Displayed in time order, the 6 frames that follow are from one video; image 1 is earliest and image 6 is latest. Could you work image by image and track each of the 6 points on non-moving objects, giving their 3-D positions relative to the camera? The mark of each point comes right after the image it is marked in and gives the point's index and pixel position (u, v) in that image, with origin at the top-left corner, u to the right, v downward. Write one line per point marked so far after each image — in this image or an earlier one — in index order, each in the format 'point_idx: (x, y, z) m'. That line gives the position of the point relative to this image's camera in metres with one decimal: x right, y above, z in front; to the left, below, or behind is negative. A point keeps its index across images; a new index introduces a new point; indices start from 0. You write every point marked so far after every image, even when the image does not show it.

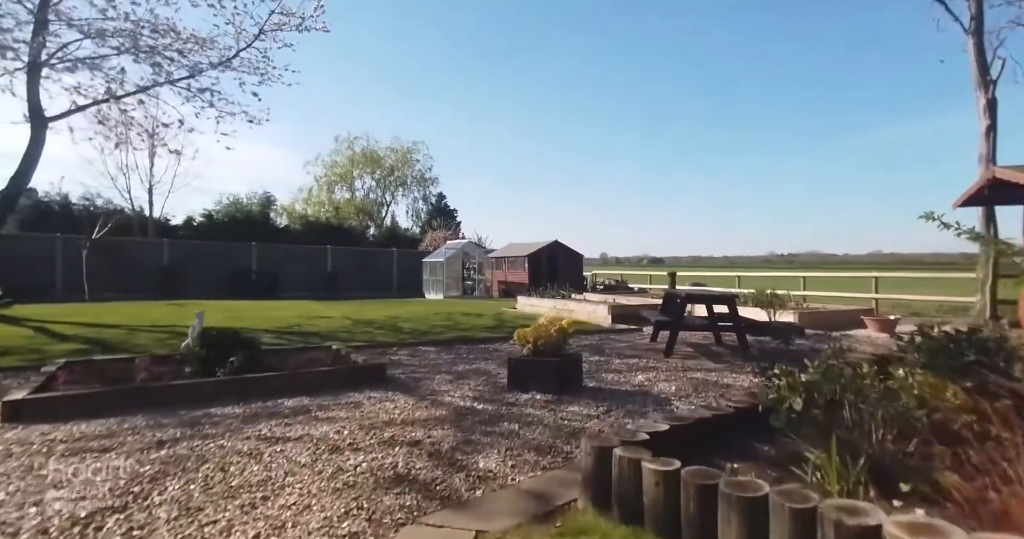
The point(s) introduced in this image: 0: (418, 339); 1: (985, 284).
0: (-1.5, -1.1, +9.1) m
1: (+10.3, -0.3, +12.6) m
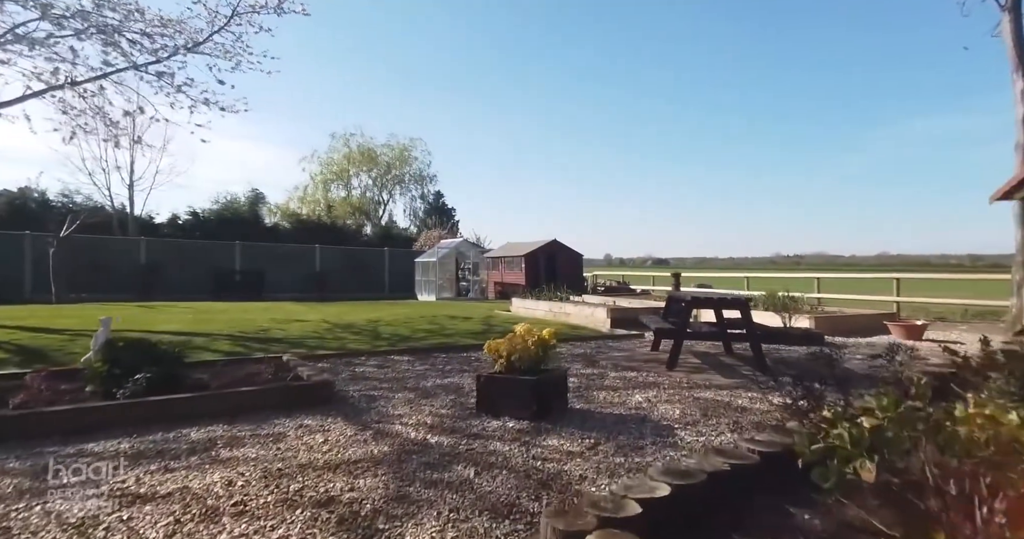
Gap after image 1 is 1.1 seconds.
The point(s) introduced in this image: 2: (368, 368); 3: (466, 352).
0: (-1.7, -1.1, +8.2) m
1: (+10.1, -0.3, +11.6) m
2: (-1.6, -1.1, +6.4) m
3: (-0.6, -1.1, +7.5) m
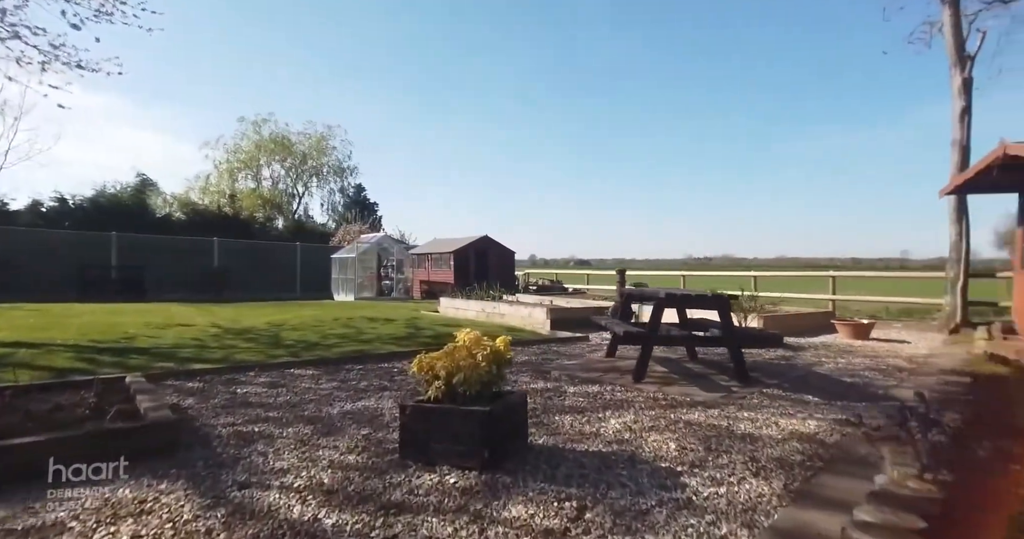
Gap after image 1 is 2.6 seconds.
0: (-2.5, -1.0, +6.6) m
1: (+8.7, -0.3, +11.5) m
2: (-2.1, -1.0, +4.8) m
3: (-1.3, -1.0, +6.1) m
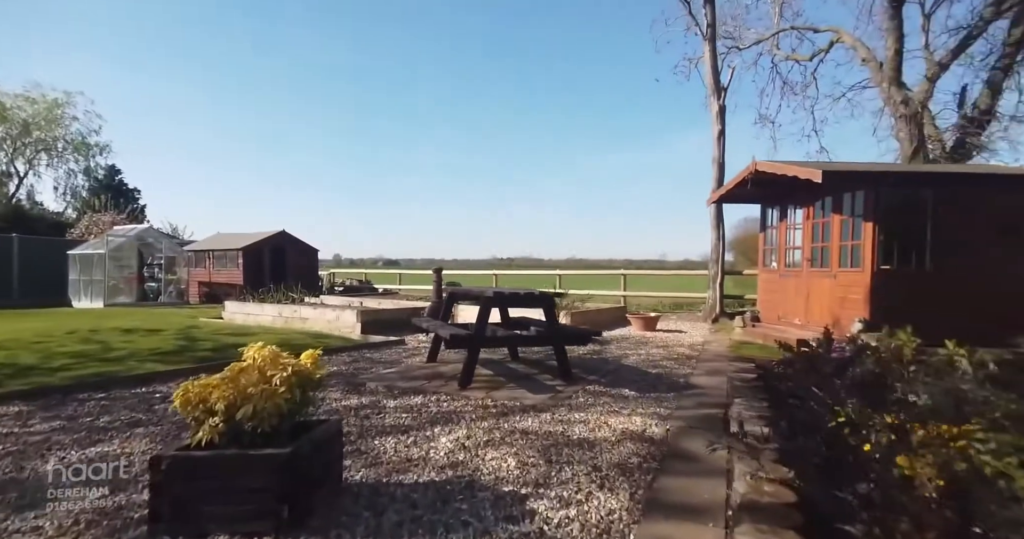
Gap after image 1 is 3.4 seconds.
0: (-4.3, -1.0, +4.9) m
1: (+4.7, -0.2, +13.2) m
2: (-3.4, -1.0, +3.3) m
3: (-3.0, -1.0, +4.8) m
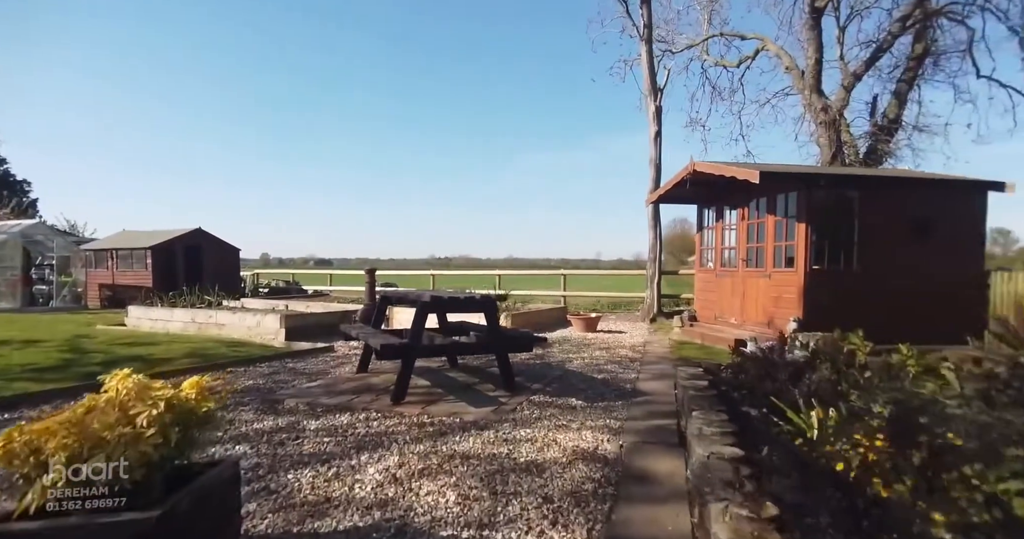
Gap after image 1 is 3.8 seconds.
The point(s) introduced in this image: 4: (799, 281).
0: (-4.8, -1.0, +4.0) m
1: (+3.3, -0.2, +13.3) m
2: (-3.7, -1.0, +2.5) m
3: (-3.5, -1.0, +4.0) m
4: (+4.1, -0.2, +8.3) m
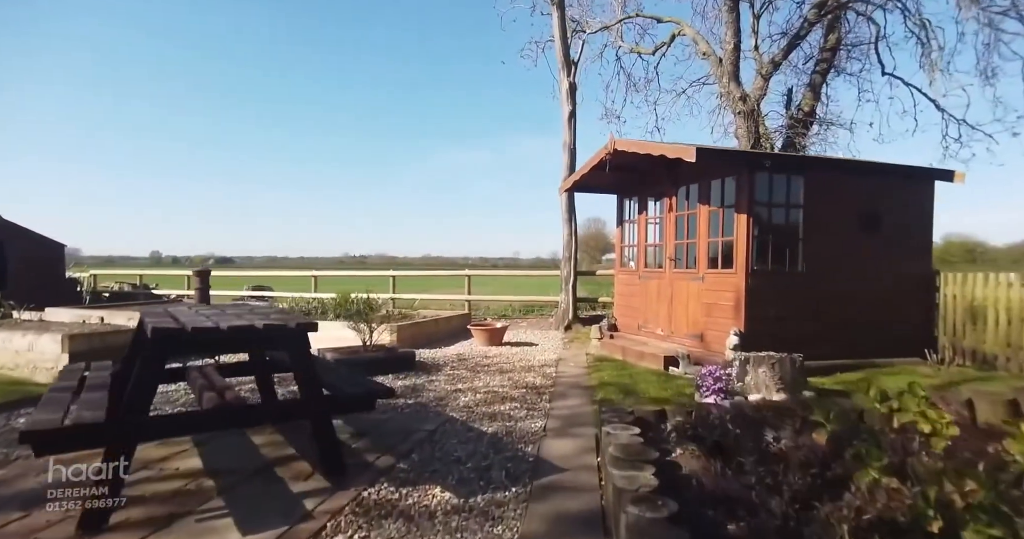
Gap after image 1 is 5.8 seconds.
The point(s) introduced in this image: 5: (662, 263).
0: (-5.5, -1.0, +1.3) m
1: (+1.2, -0.2, +11.6) m
2: (-4.2, -1.0, 0.0) m
3: (-4.2, -1.0, +1.5) m
4: (+2.7, -0.2, +6.9) m
5: (+2.2, +0.1, +8.5) m
